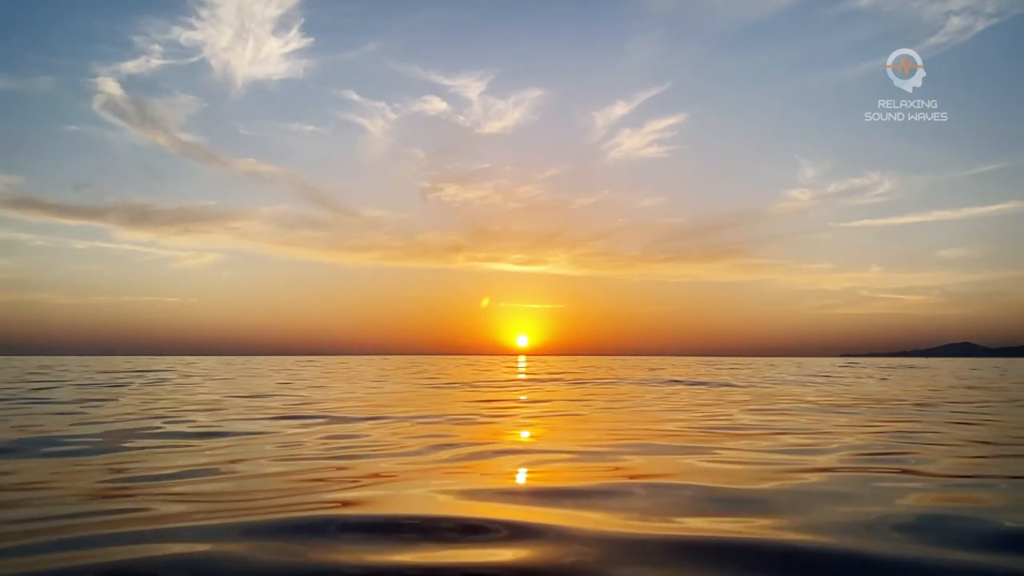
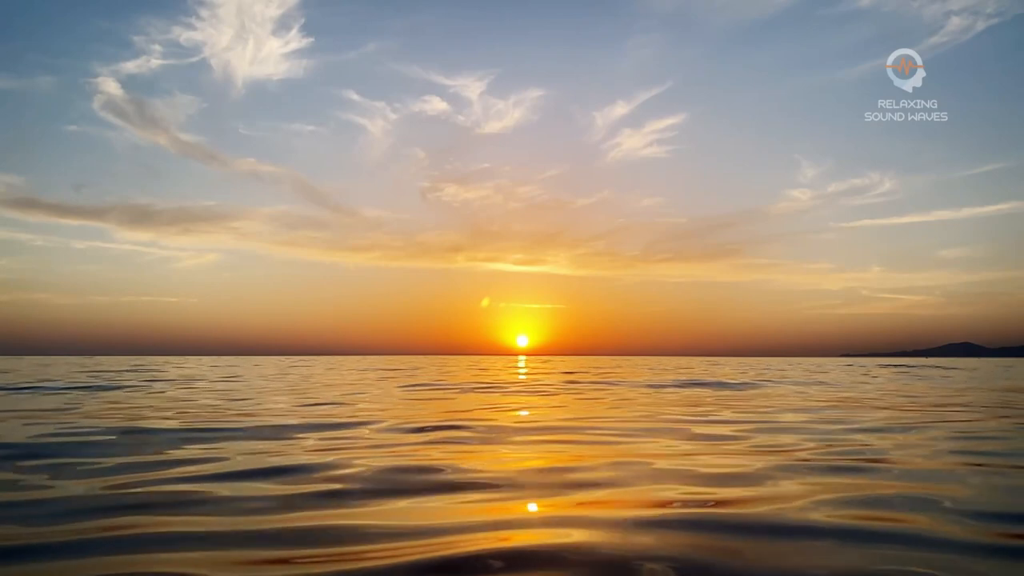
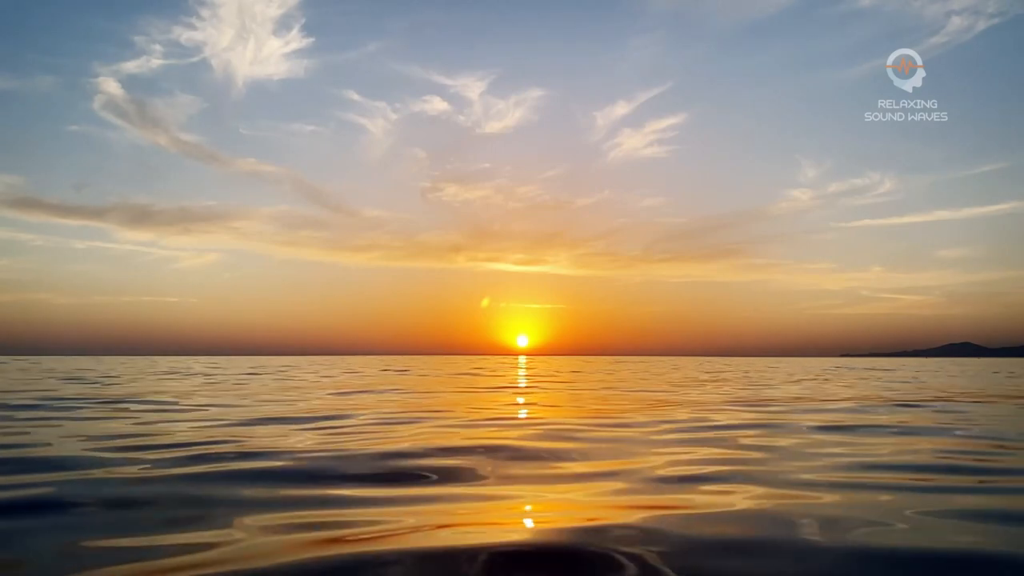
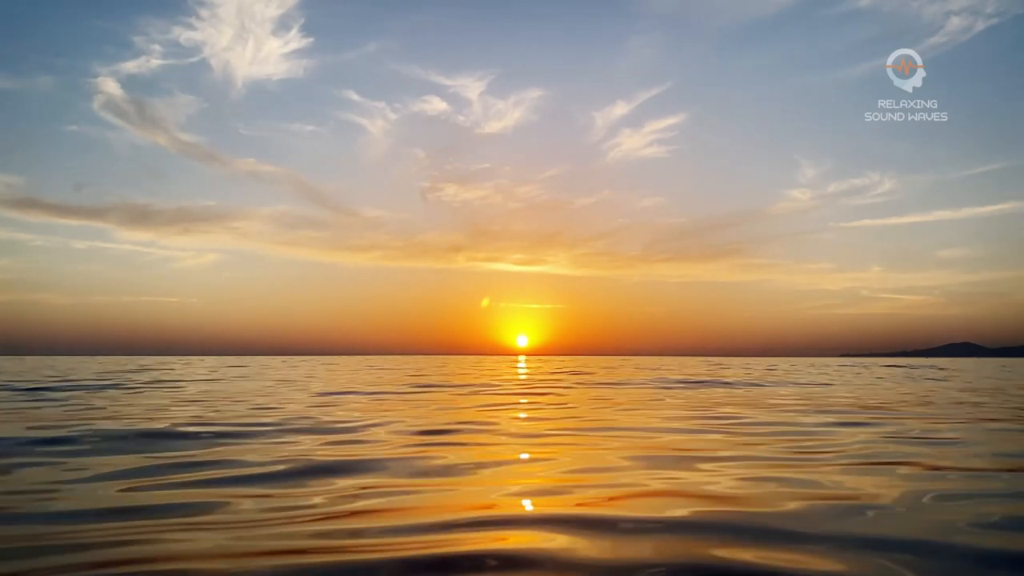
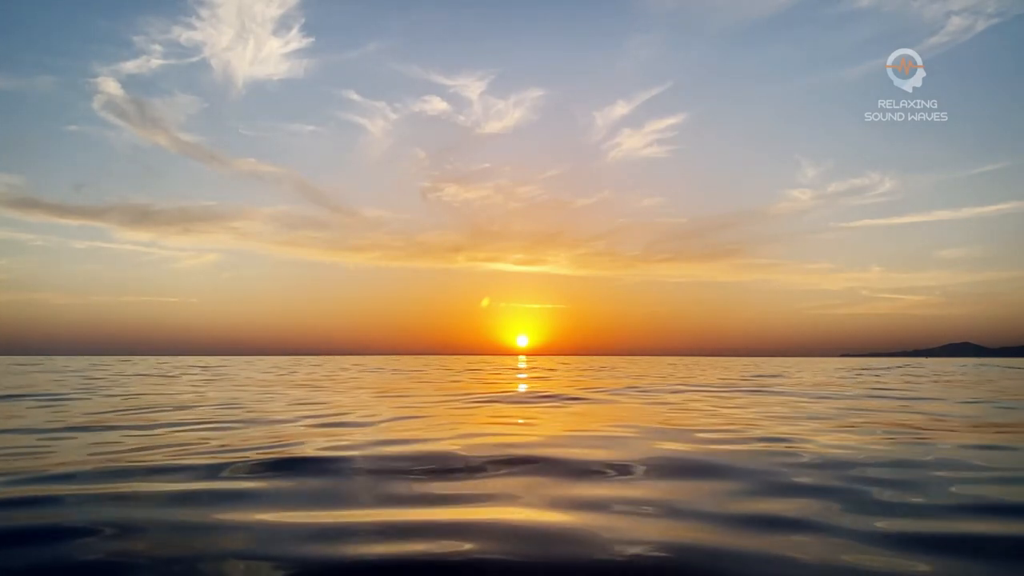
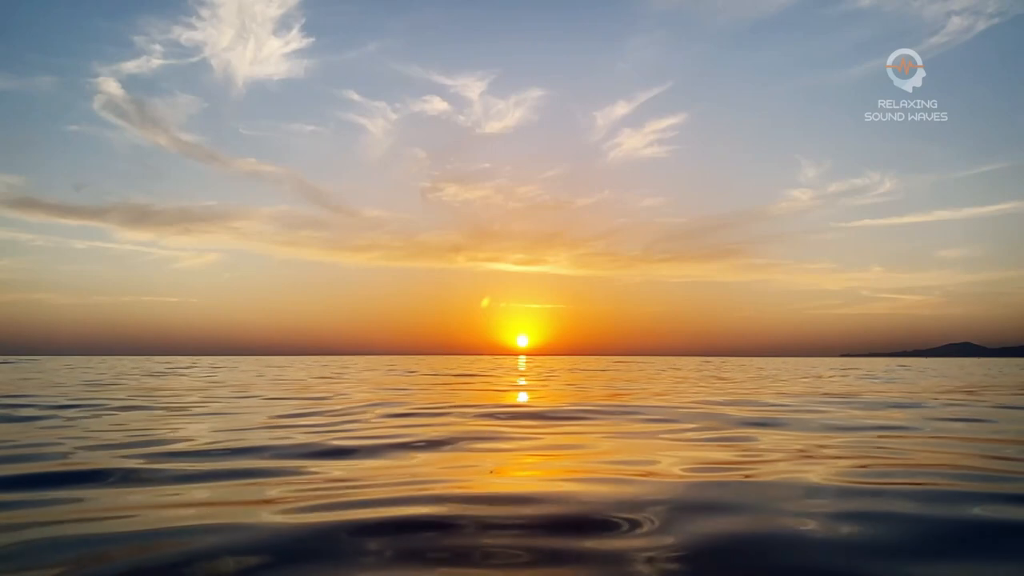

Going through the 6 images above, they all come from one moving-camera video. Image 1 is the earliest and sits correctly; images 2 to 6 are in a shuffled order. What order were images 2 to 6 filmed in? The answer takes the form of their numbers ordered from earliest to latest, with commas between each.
4, 2, 5, 6, 3
